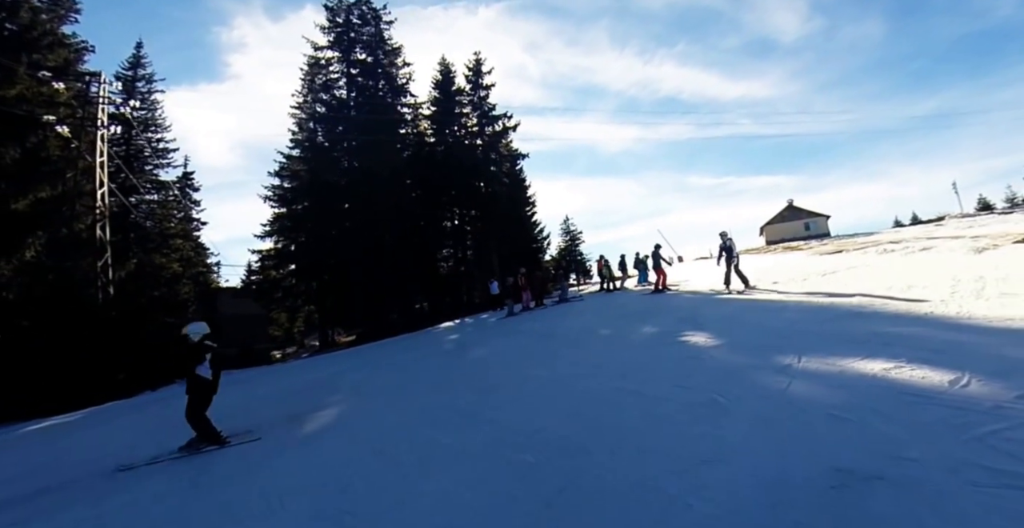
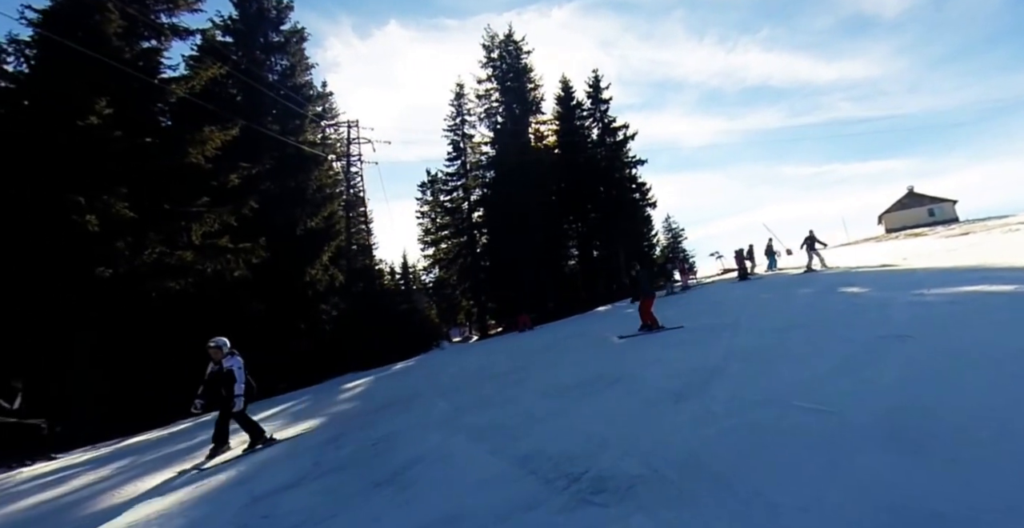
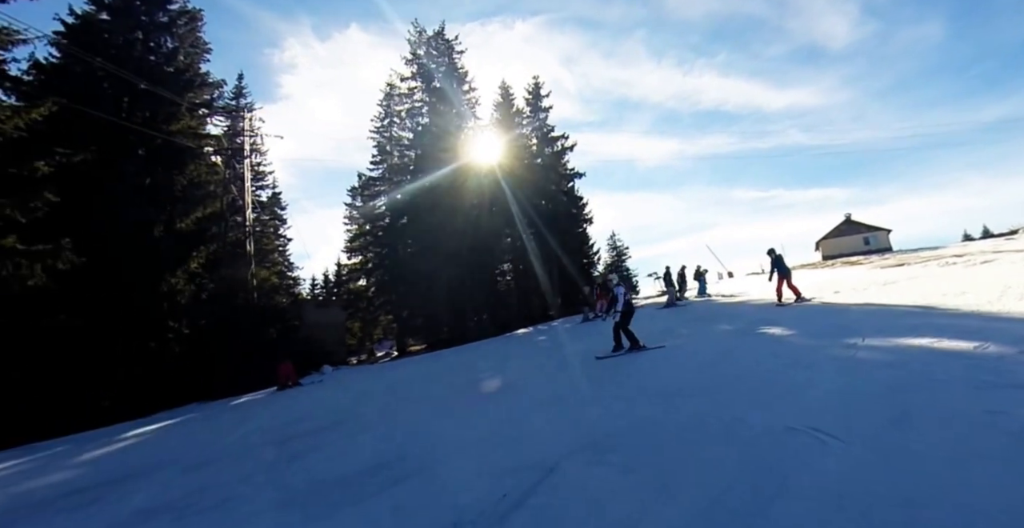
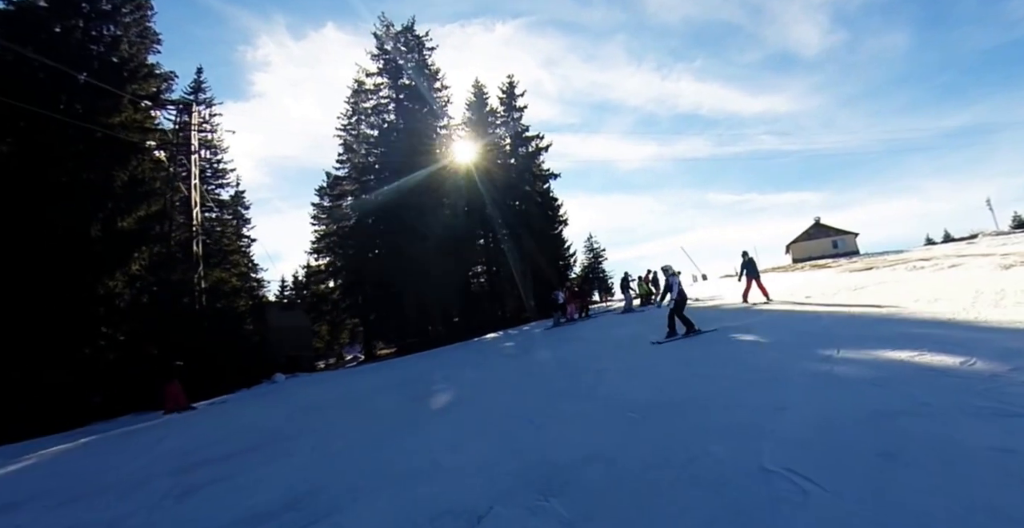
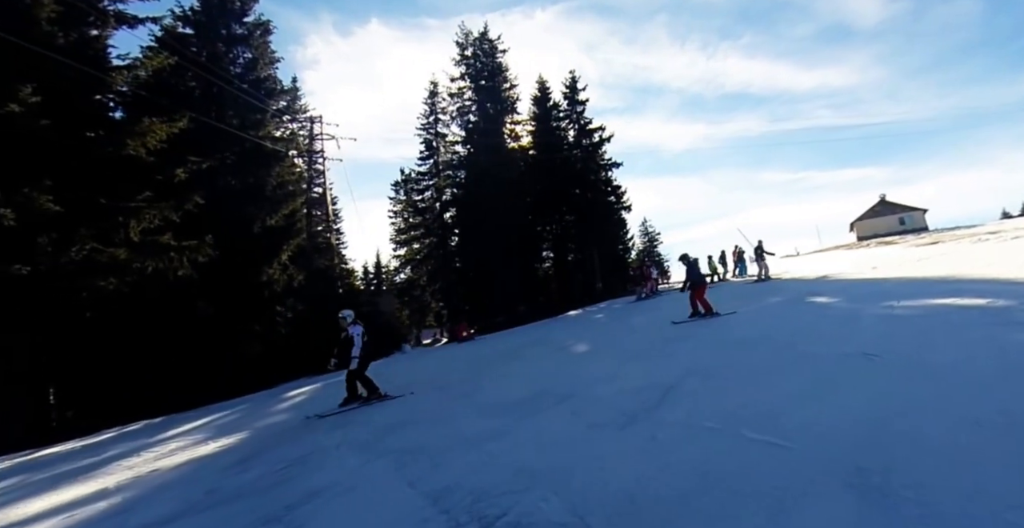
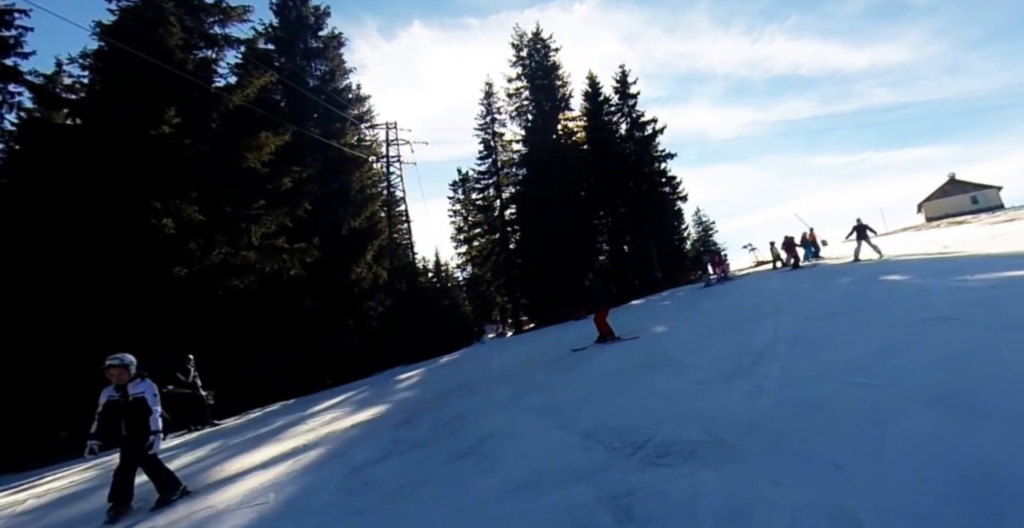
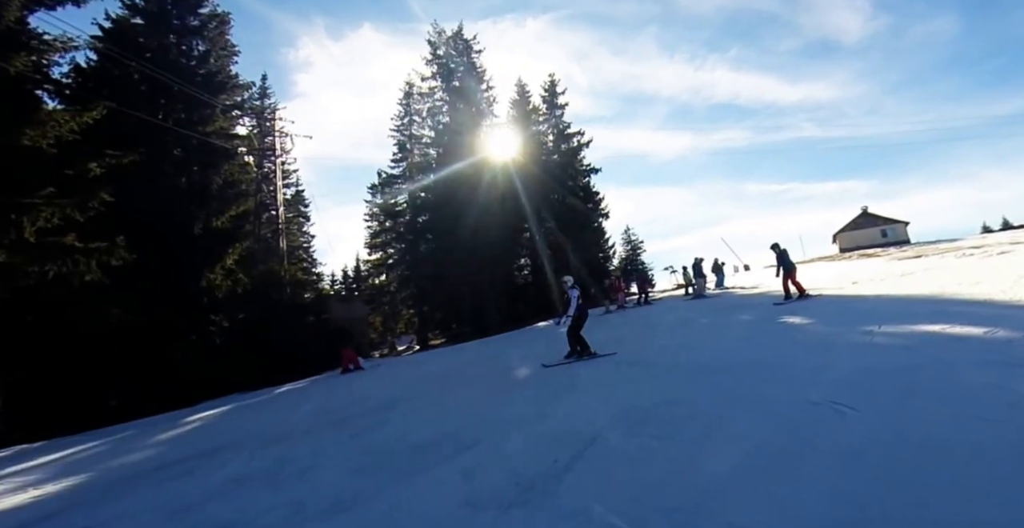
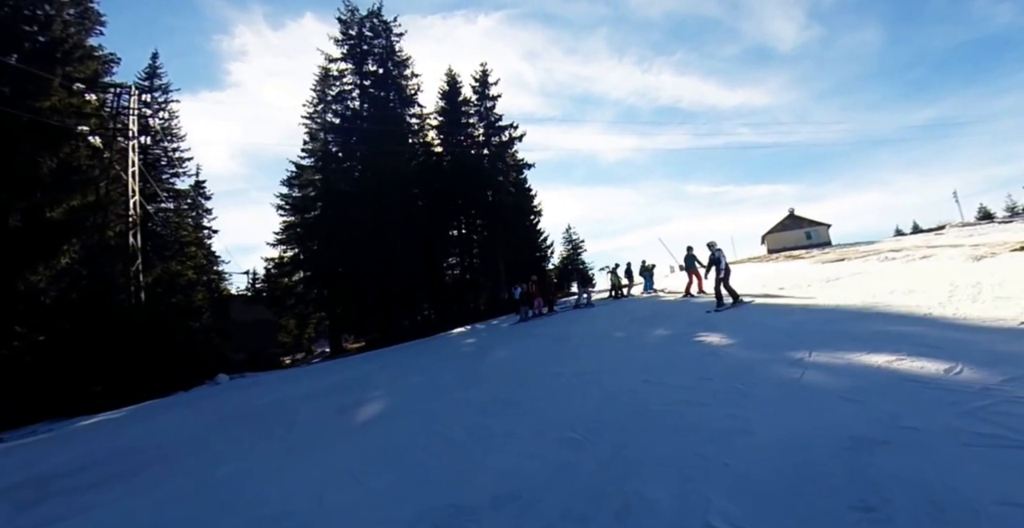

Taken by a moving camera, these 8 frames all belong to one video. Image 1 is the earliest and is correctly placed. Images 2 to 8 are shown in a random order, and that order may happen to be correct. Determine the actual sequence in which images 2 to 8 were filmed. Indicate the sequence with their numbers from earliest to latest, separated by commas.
8, 4, 3, 7, 5, 2, 6
